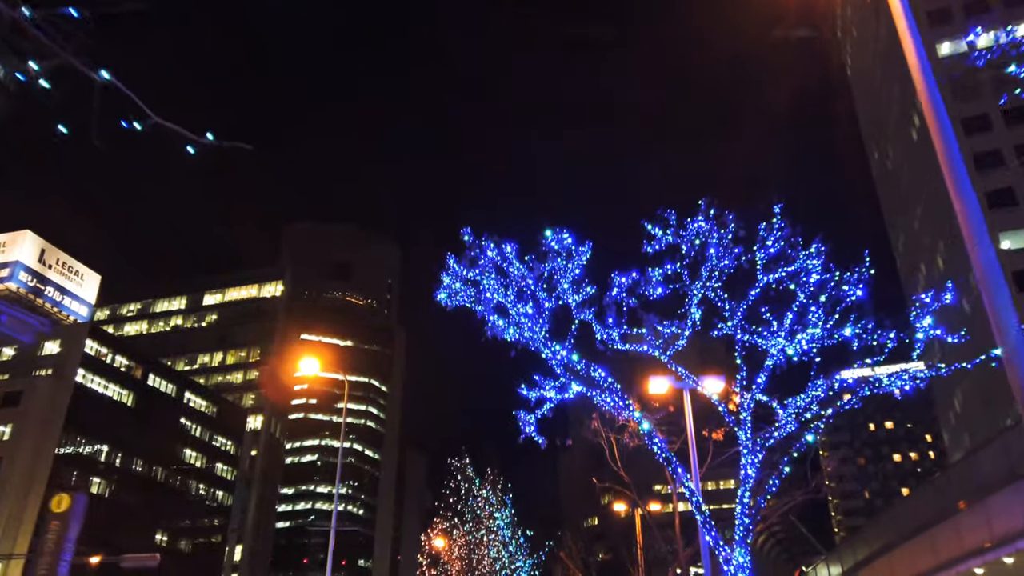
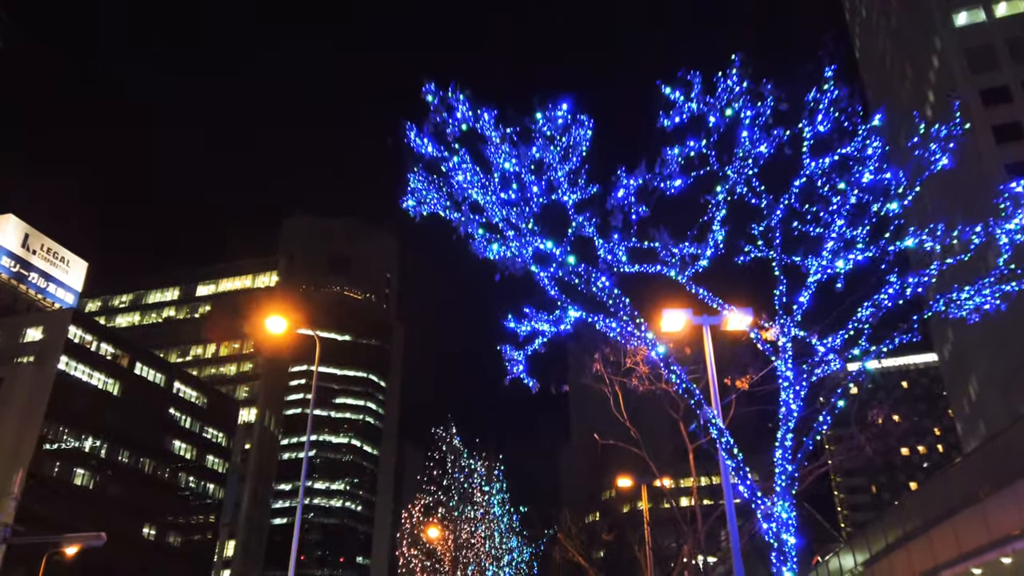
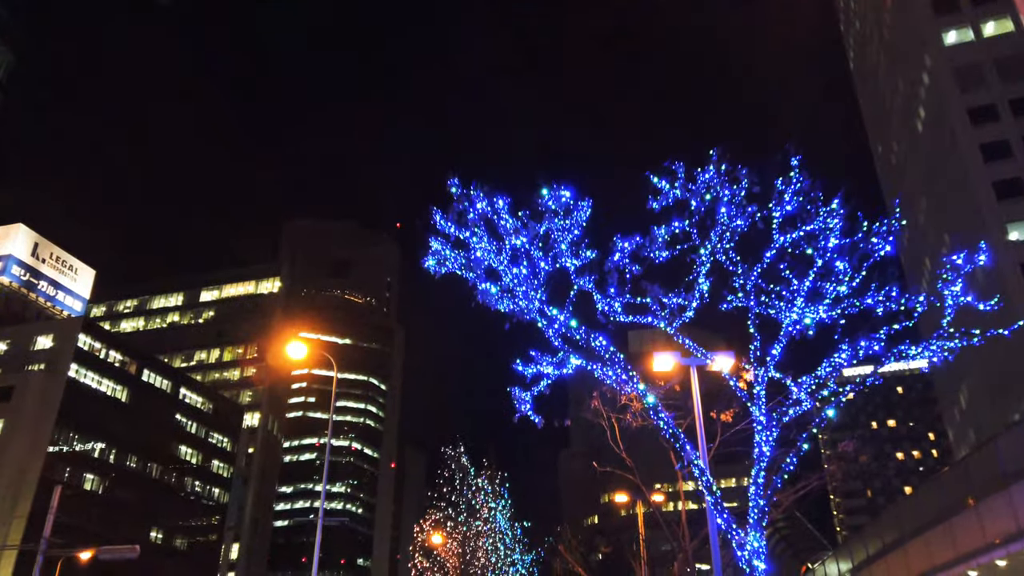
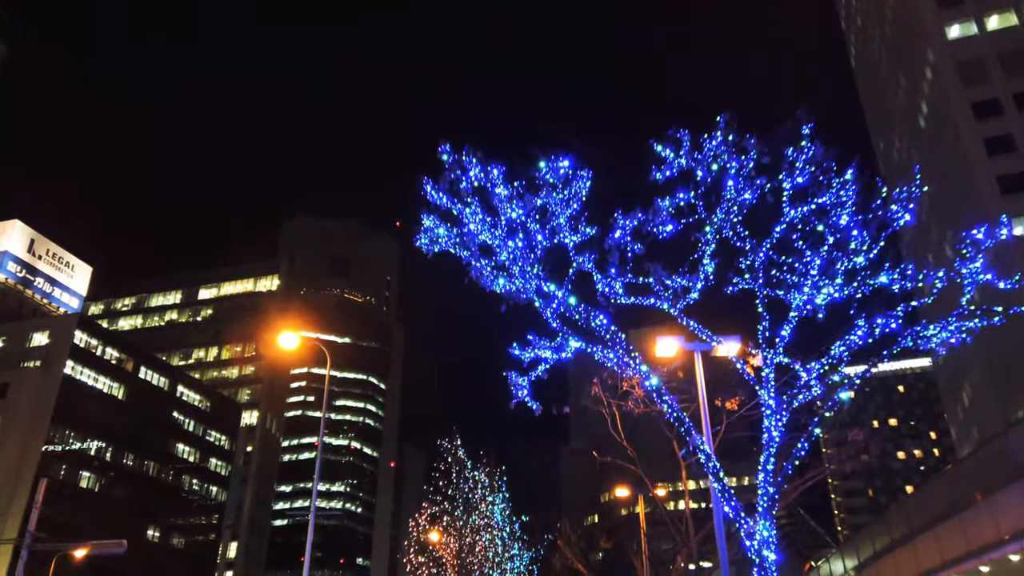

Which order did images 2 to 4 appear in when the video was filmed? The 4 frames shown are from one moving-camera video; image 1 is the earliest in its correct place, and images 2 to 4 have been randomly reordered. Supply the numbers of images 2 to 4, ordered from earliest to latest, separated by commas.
3, 4, 2
